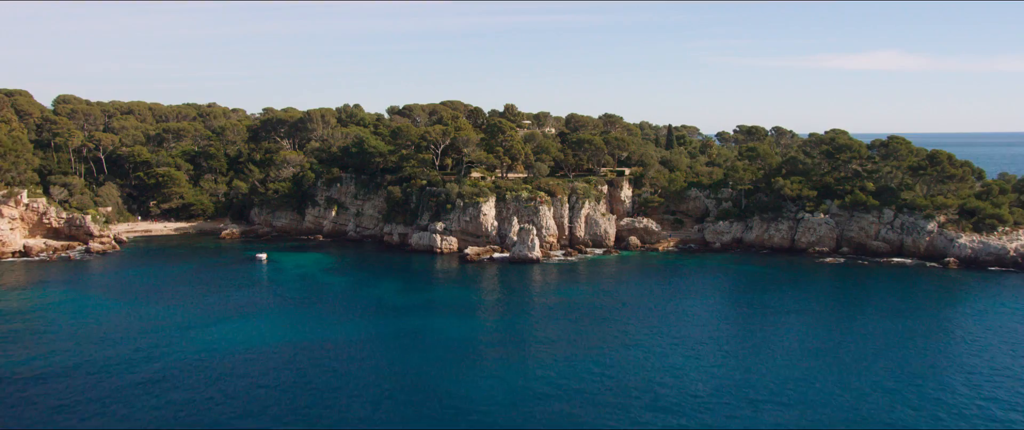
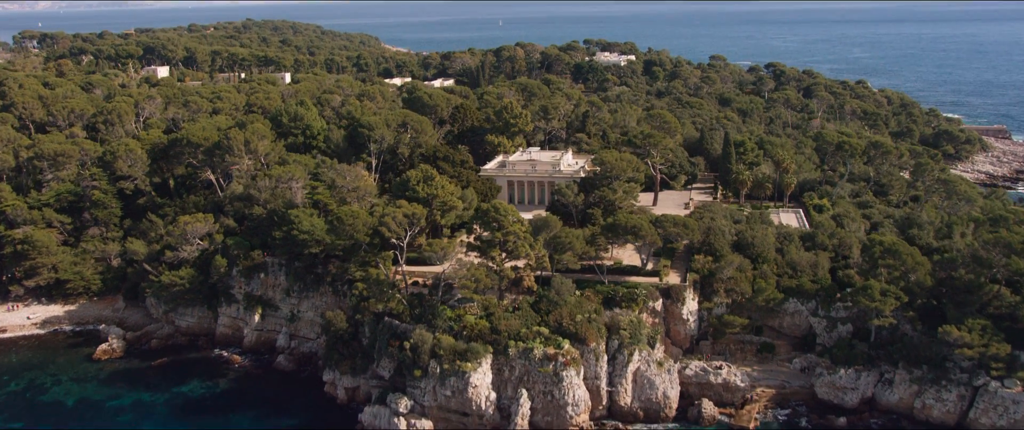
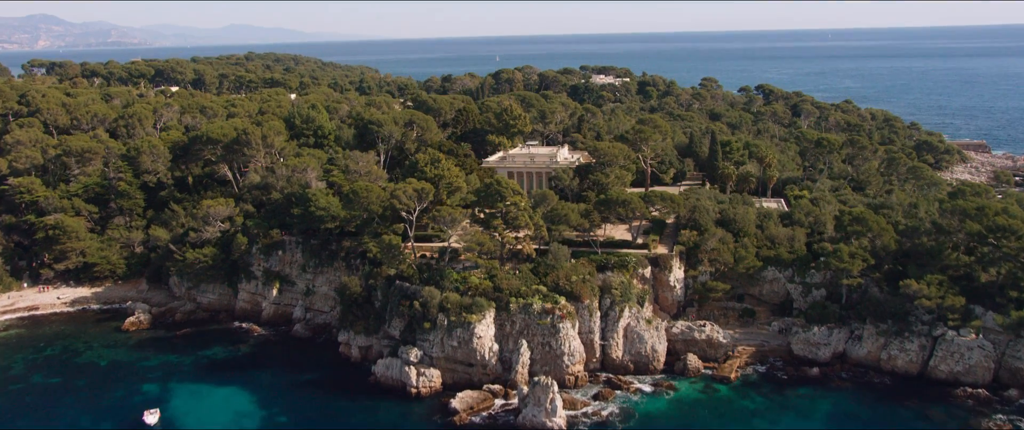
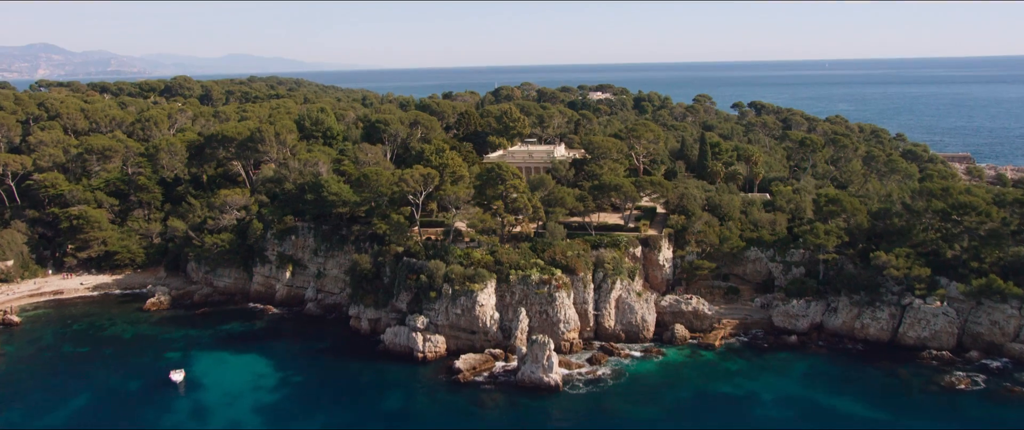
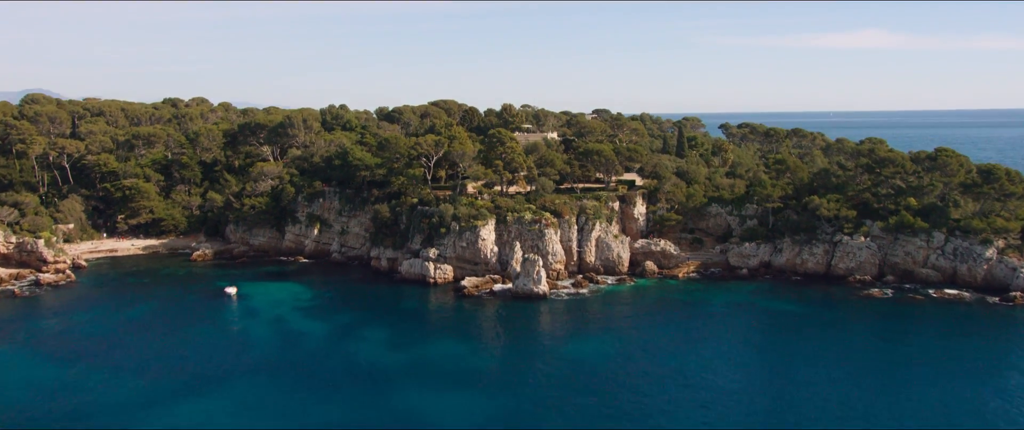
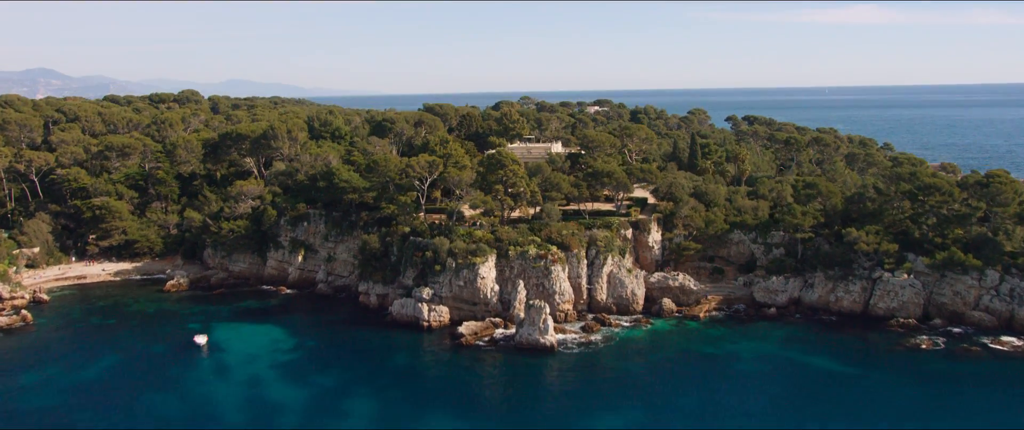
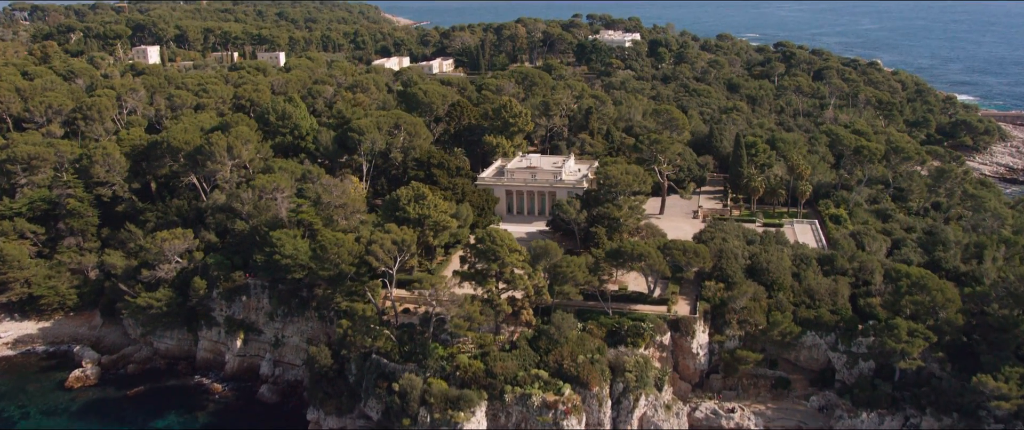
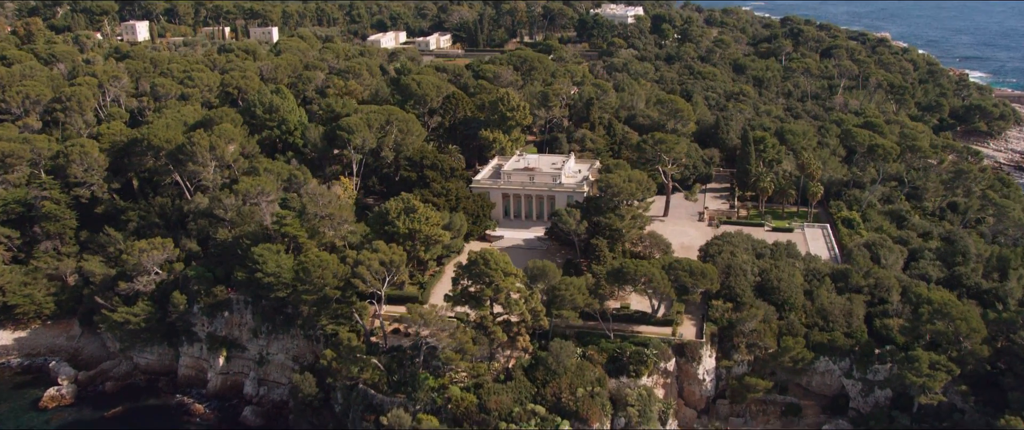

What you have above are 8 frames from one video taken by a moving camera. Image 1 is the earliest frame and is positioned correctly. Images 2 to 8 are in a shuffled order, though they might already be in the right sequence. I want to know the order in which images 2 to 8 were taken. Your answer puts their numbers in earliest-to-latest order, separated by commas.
5, 6, 4, 3, 2, 7, 8
